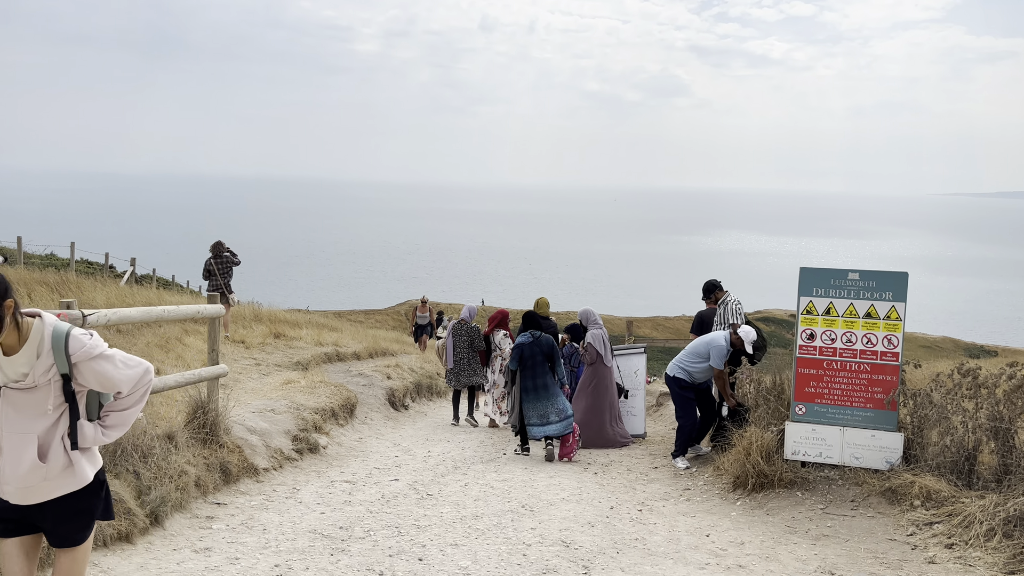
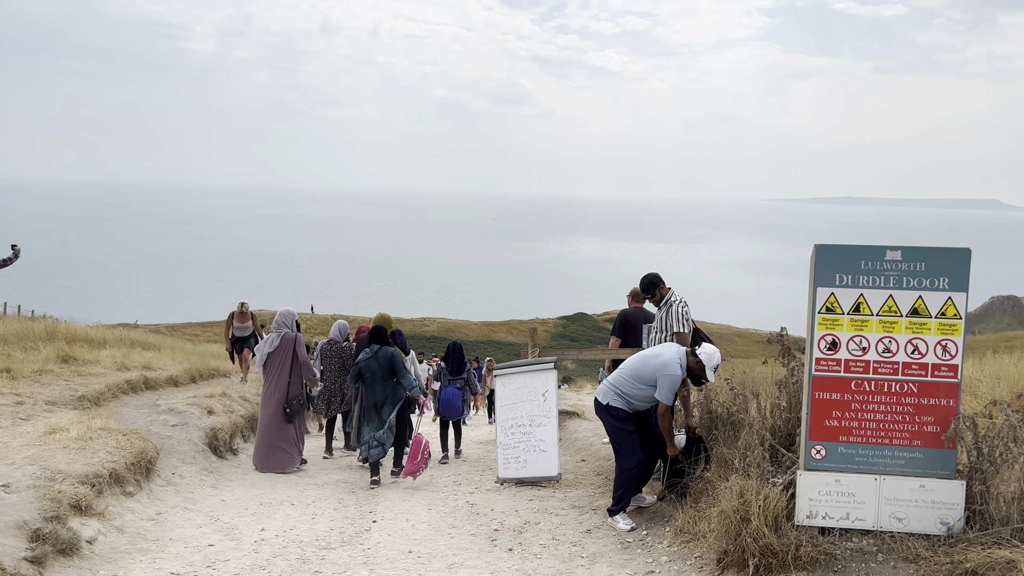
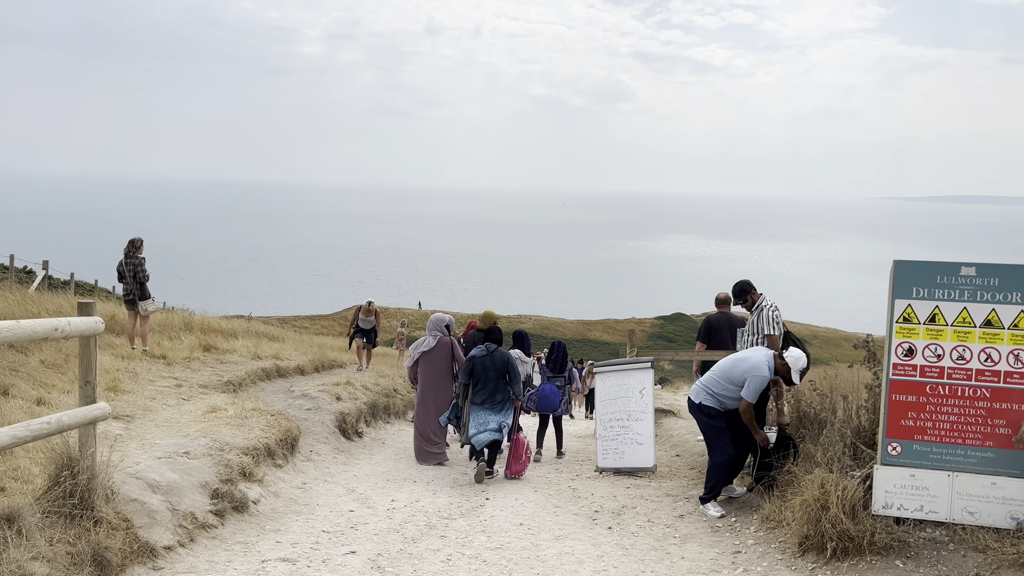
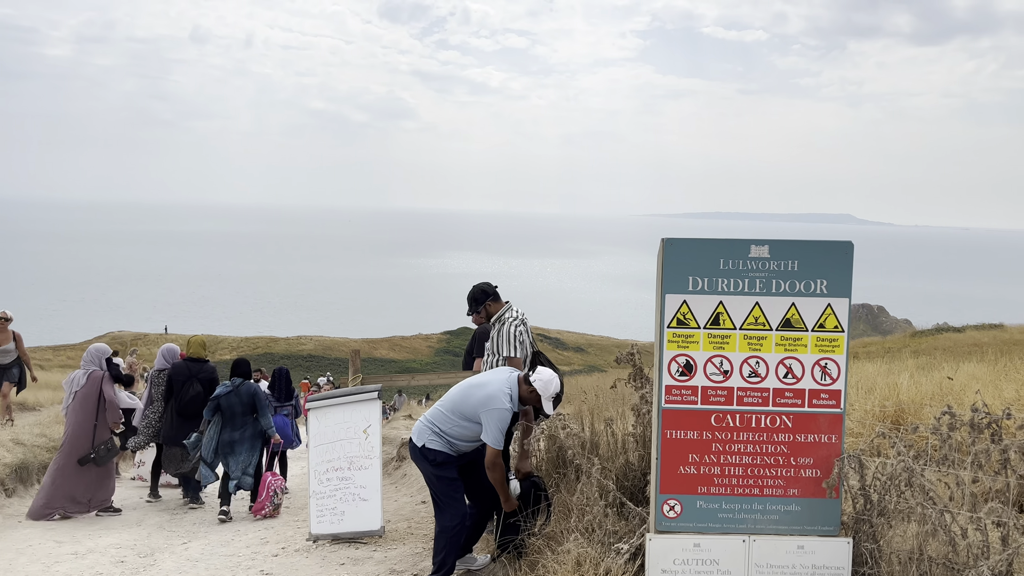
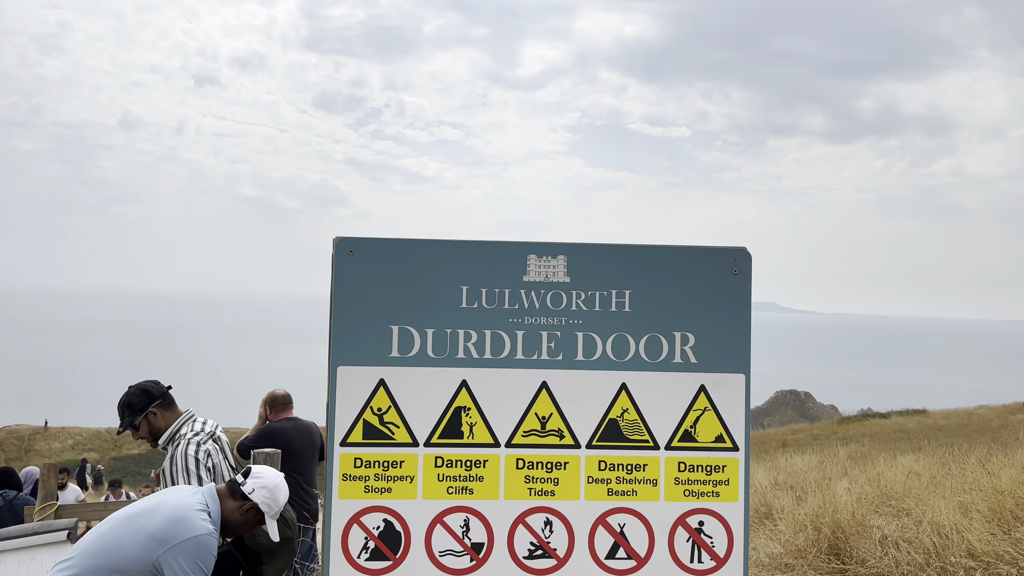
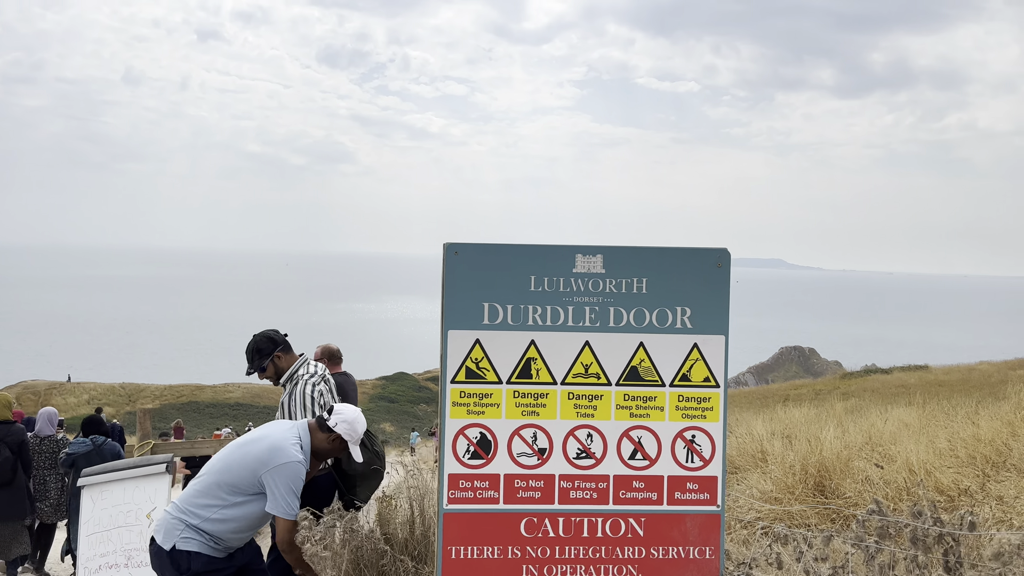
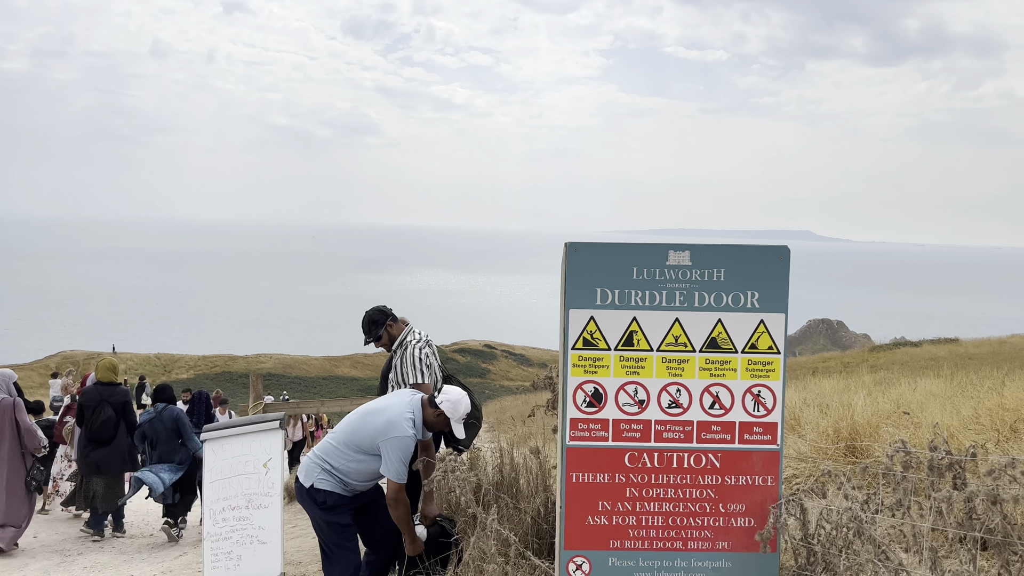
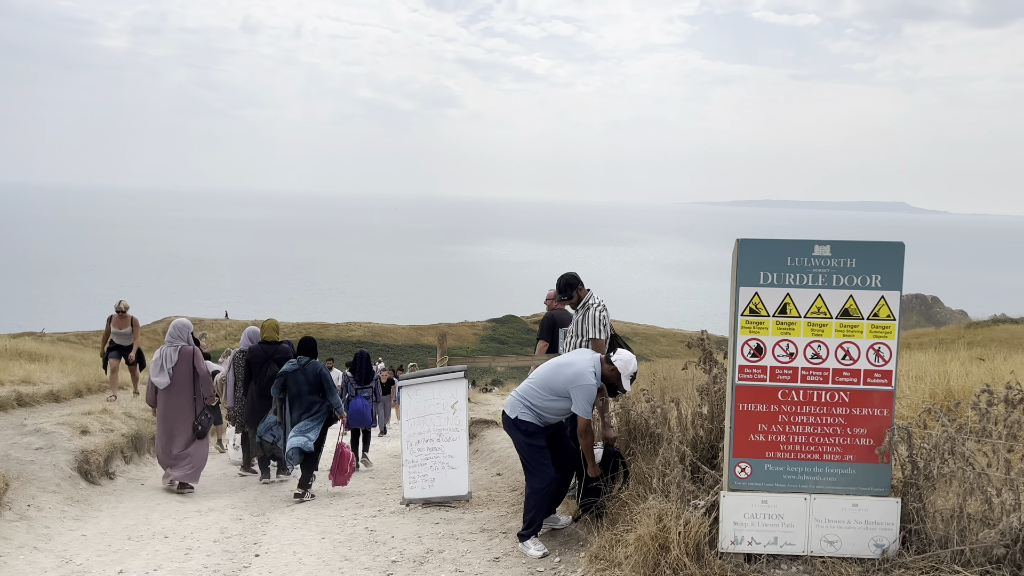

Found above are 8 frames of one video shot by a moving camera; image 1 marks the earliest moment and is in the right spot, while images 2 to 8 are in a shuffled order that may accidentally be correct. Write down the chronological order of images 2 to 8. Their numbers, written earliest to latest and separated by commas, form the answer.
3, 2, 8, 4, 7, 6, 5
